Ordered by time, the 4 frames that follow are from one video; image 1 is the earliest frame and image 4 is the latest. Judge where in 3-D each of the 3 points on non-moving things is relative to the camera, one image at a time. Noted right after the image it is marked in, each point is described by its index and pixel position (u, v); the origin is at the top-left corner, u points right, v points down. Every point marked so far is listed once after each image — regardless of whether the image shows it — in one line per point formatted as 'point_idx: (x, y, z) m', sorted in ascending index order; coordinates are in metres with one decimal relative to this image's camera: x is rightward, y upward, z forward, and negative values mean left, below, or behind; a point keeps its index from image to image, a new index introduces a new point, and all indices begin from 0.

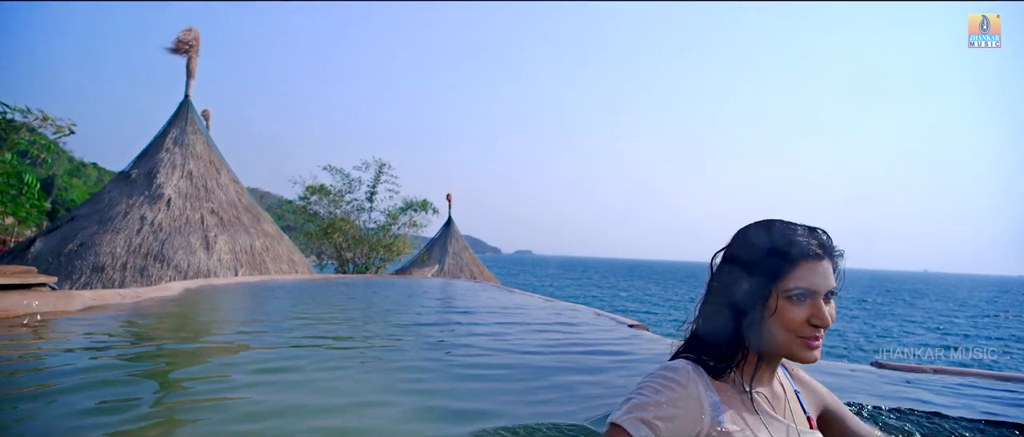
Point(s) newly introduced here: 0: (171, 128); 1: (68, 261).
0: (-7.4, +2.1, +14.0) m
1: (-8.1, -0.7, +11.8) m
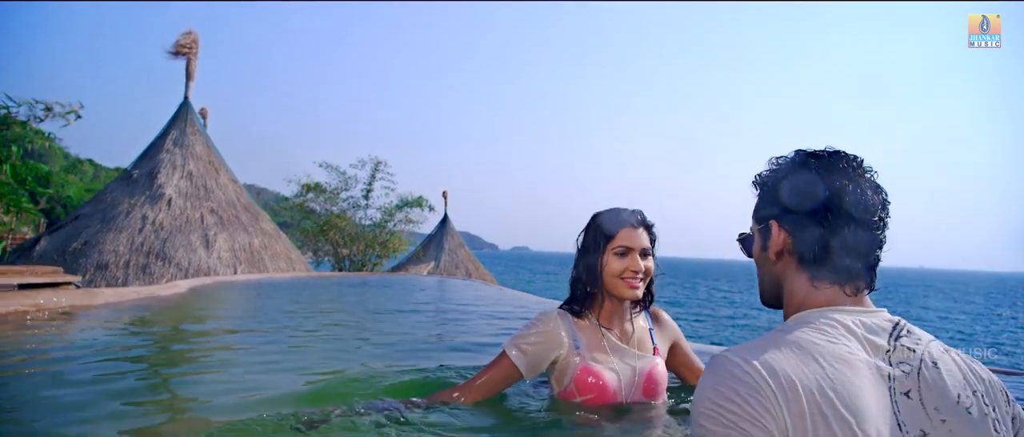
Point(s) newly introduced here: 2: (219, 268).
0: (-7.8, +2.0, +14.9) m
1: (-8.5, -0.7, +12.7) m
2: (-6.3, -1.0, +14.0) m
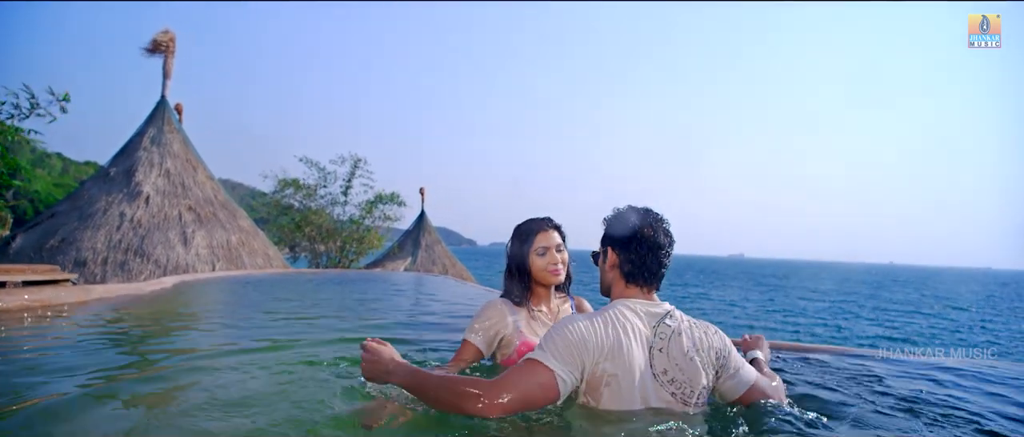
0: (-8.5, +2.1, +15.4) m
1: (-9.1, -0.7, +13.2) m
2: (-6.9, -1.0, +14.6) m
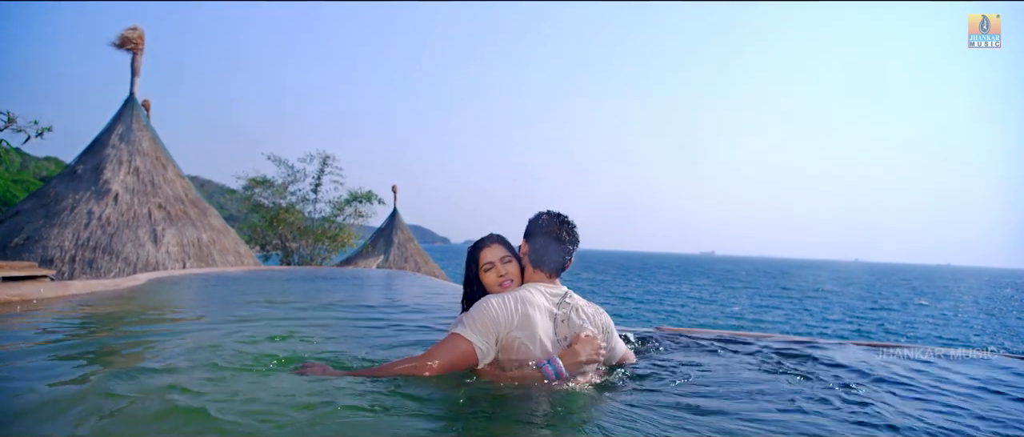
0: (-9.3, +2.1, +15.6) m
1: (-9.8, -0.7, +13.4) m
2: (-7.7, -1.0, +14.9) m
